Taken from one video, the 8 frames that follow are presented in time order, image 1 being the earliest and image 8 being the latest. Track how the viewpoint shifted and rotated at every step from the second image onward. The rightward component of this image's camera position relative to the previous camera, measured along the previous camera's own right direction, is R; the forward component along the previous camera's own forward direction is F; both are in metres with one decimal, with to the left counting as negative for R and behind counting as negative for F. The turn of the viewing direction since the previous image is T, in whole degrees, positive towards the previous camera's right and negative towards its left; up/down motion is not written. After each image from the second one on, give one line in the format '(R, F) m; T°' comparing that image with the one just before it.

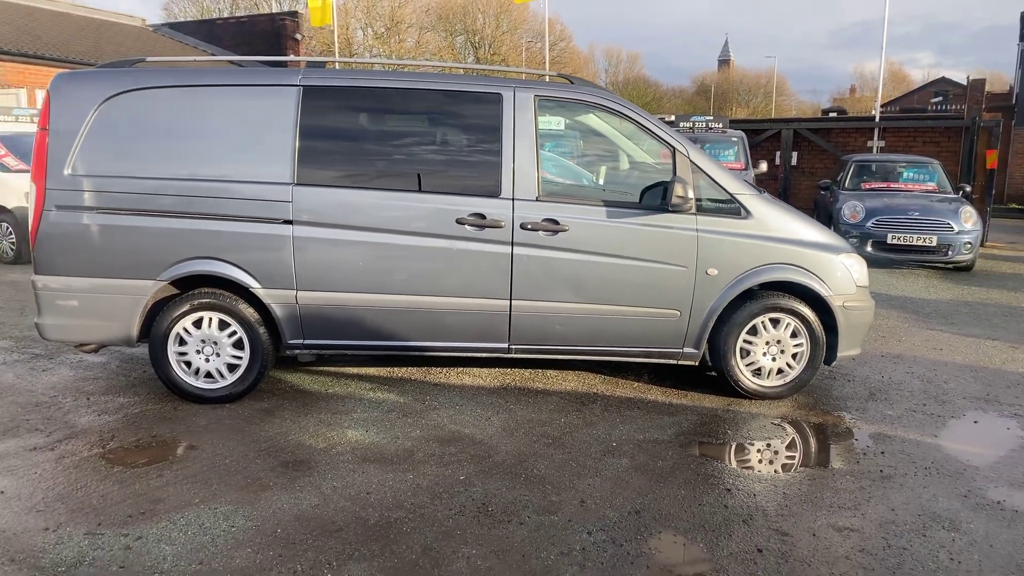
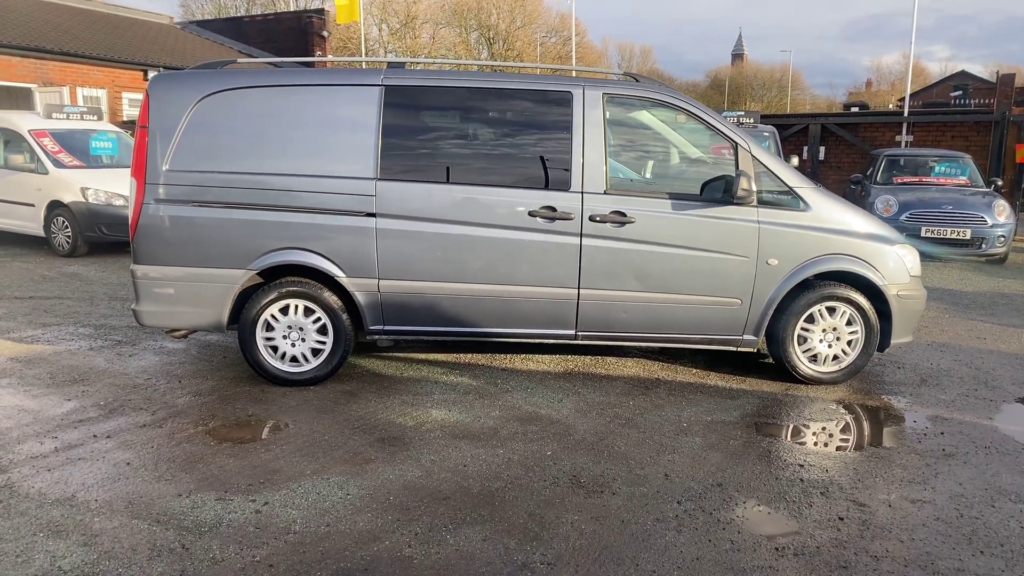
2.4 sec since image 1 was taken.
(-0.4, -0.2) m; -1°
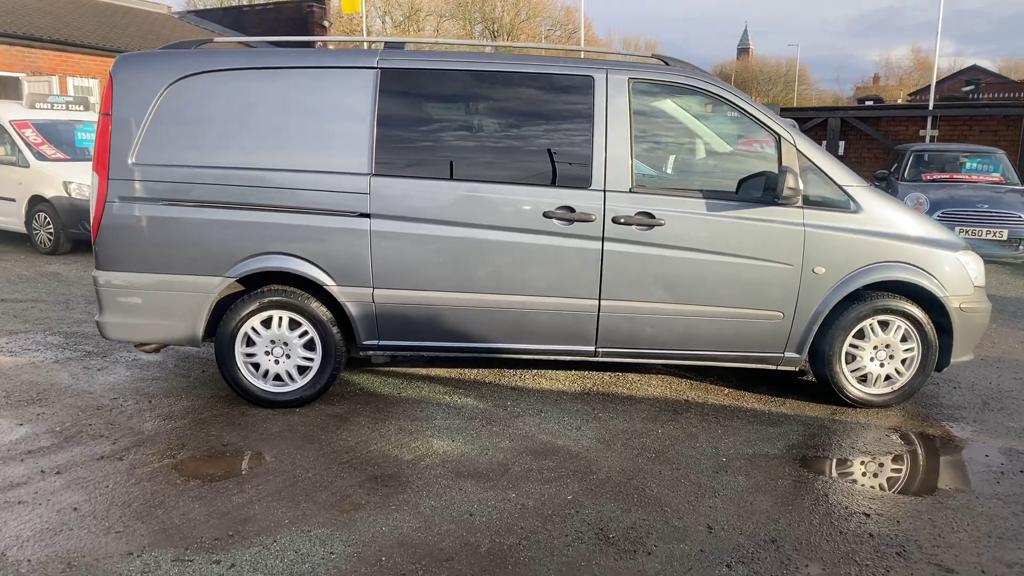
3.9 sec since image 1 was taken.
(0.0, +0.5) m; 0°
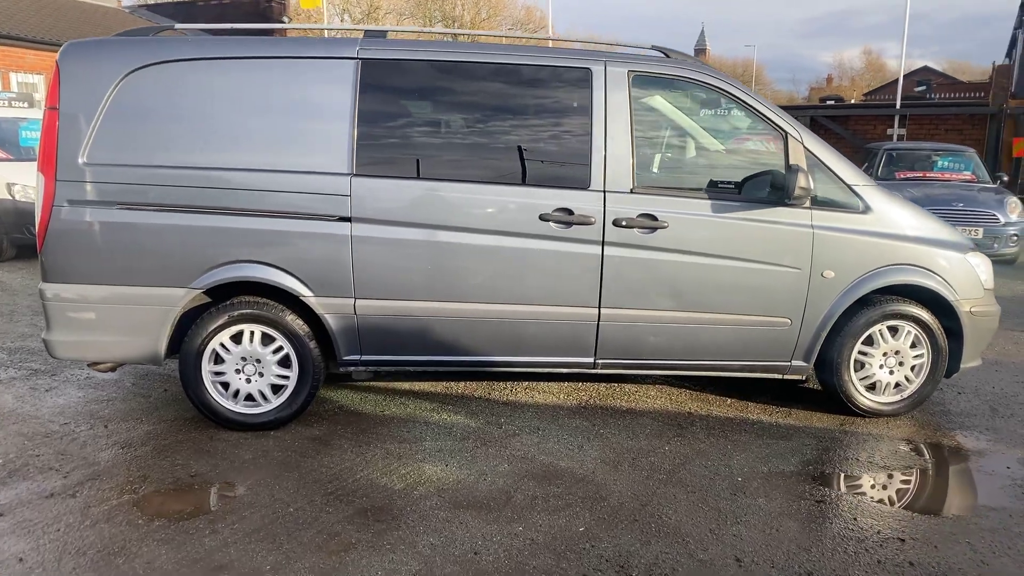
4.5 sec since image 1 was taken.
(-0.2, +0.3) m; +3°
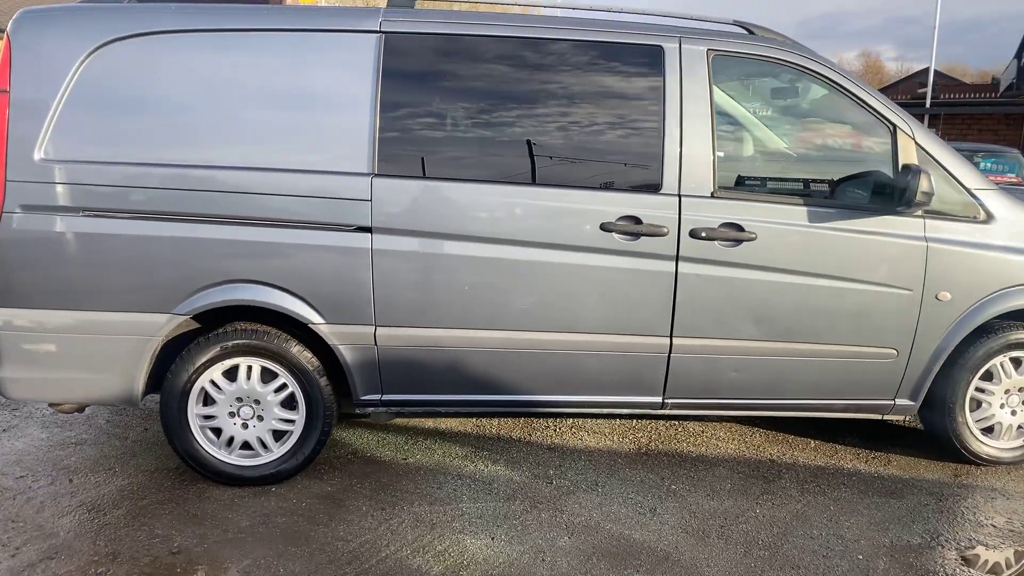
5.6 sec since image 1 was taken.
(-0.2, +0.7) m; 0°
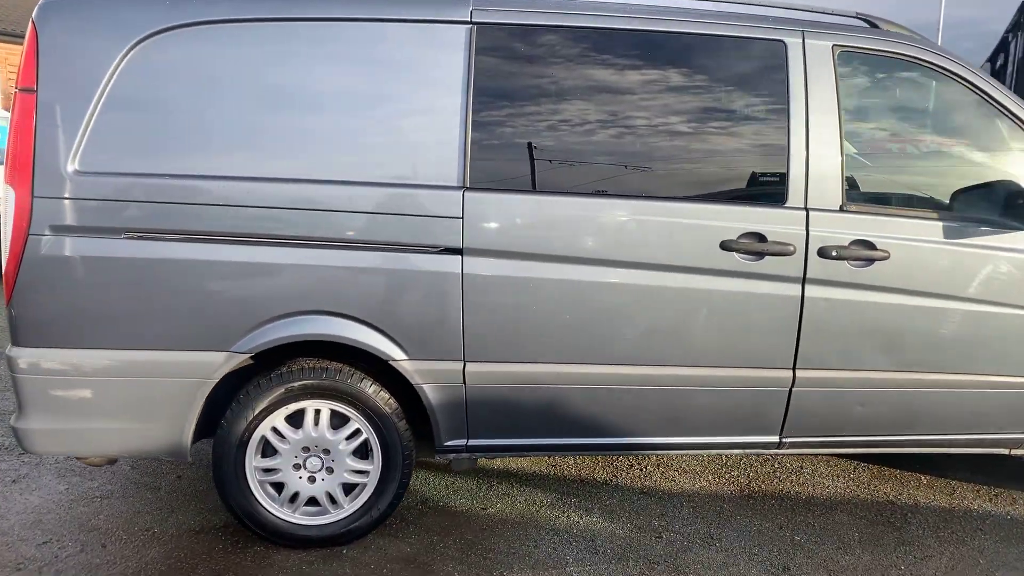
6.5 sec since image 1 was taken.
(-0.5, +0.4) m; +2°
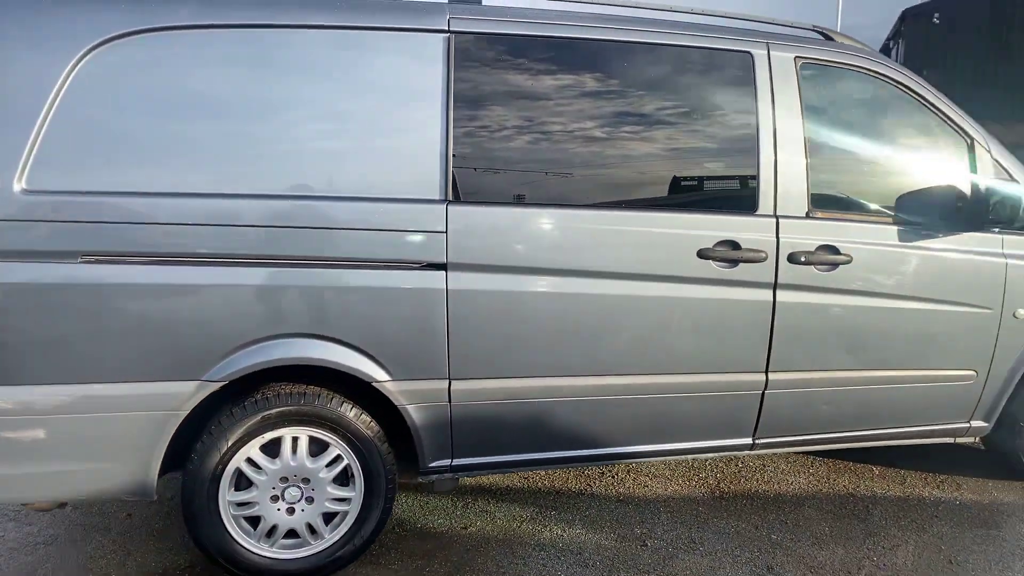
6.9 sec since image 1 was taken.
(-0.2, +0.1) m; +7°
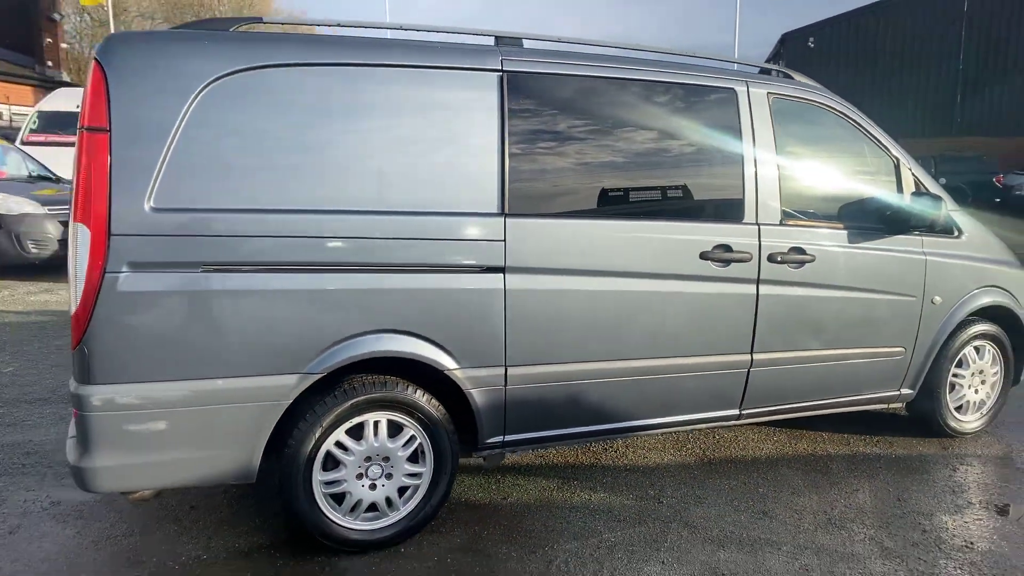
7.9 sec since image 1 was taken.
(-0.6, -0.4) m; +8°
